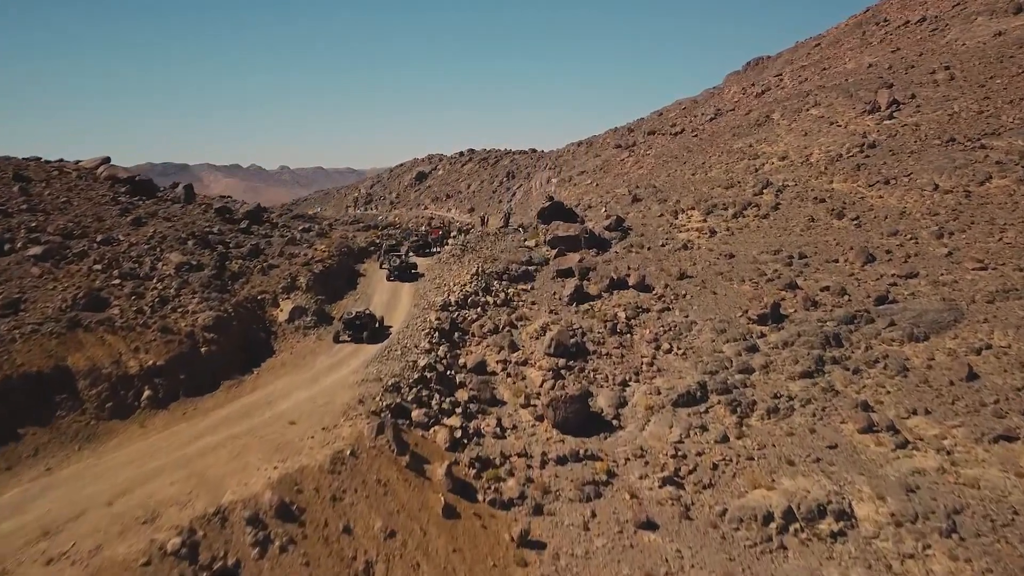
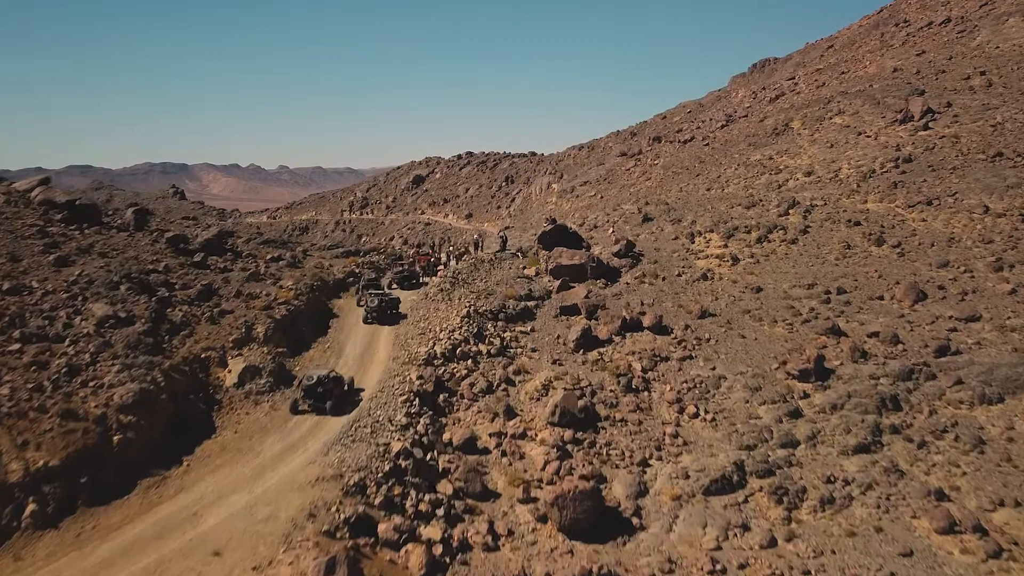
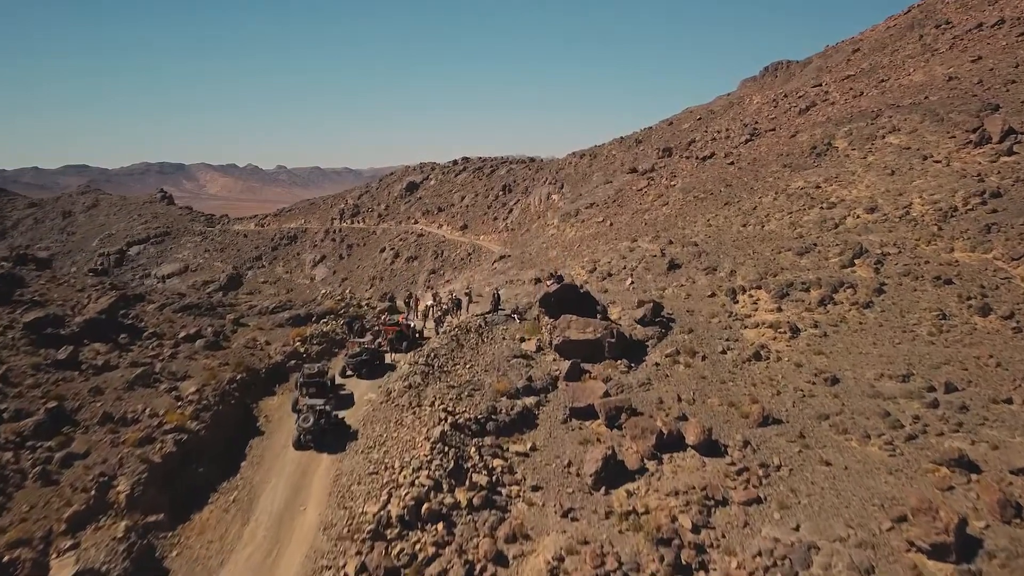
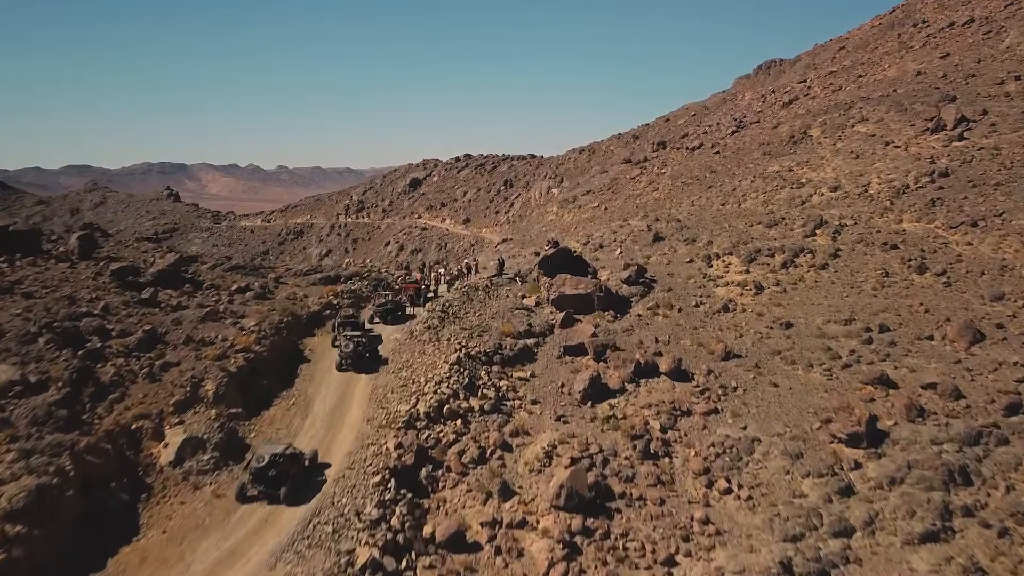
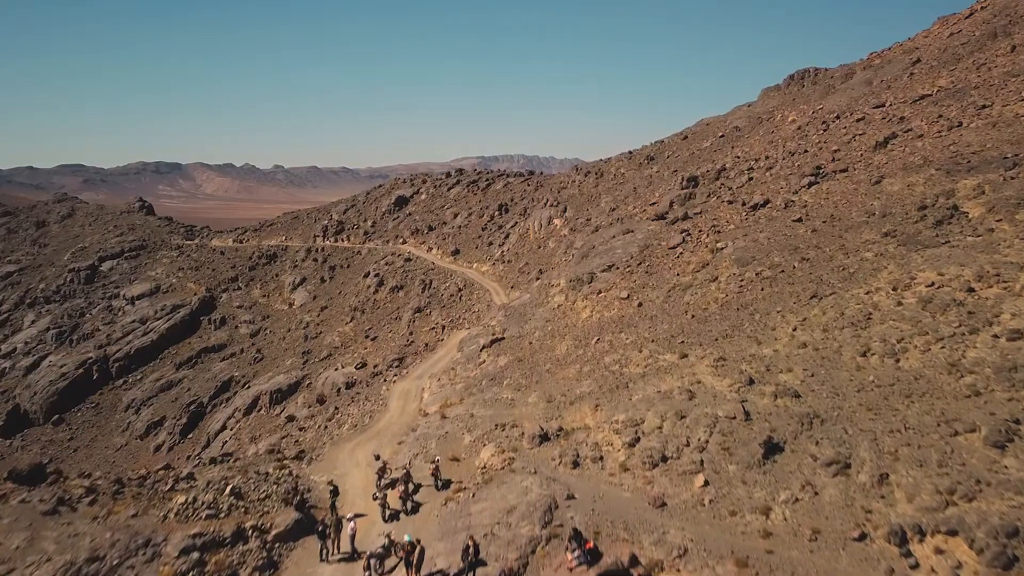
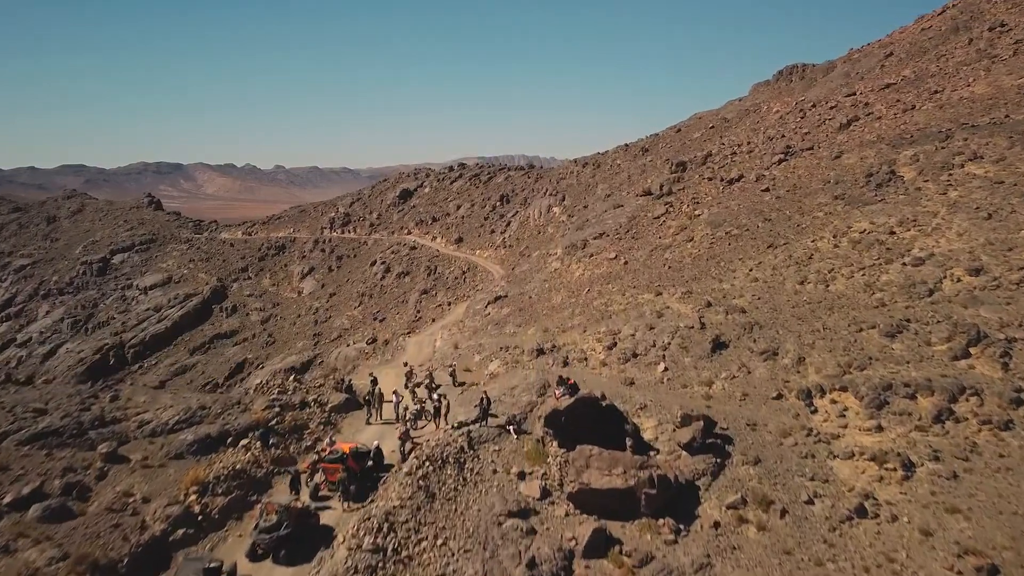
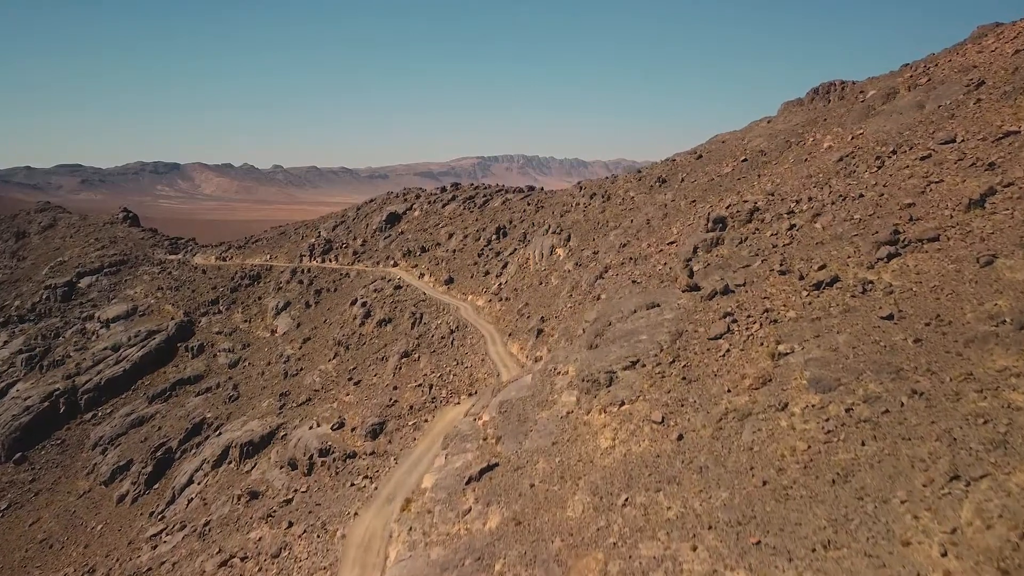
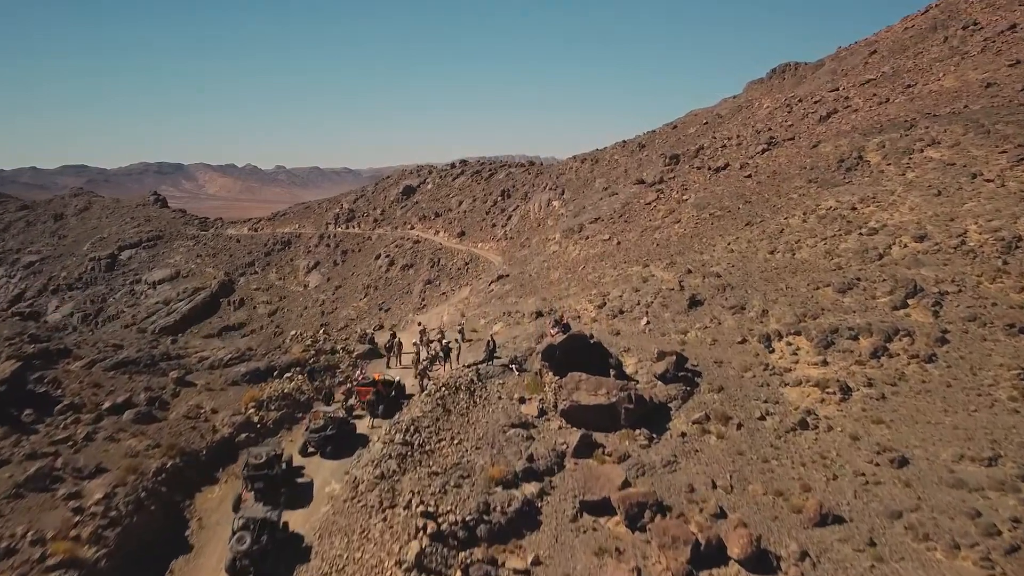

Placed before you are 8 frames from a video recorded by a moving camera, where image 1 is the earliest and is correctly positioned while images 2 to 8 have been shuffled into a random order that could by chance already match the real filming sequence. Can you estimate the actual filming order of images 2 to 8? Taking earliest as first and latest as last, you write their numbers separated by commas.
2, 4, 3, 8, 6, 5, 7
